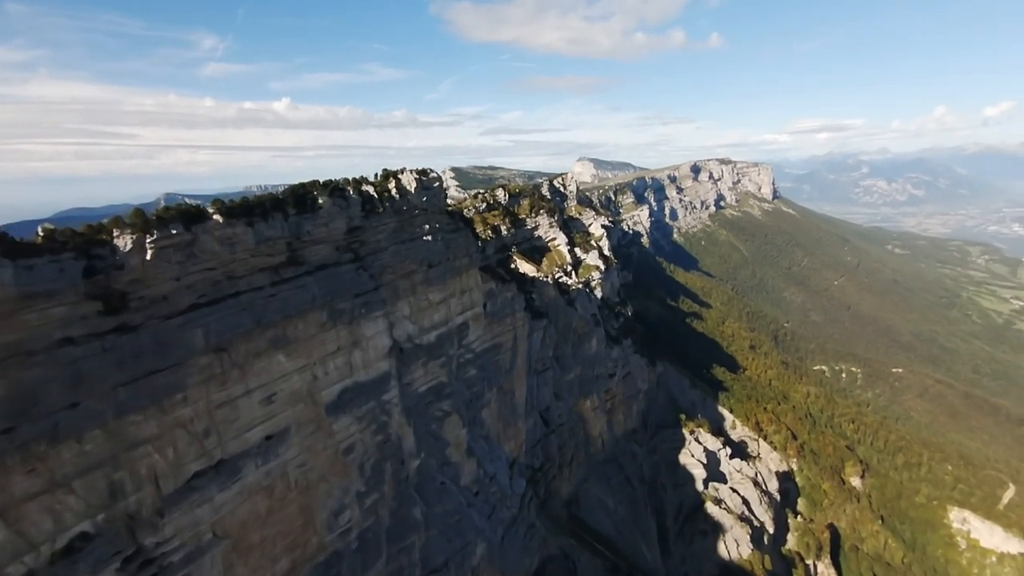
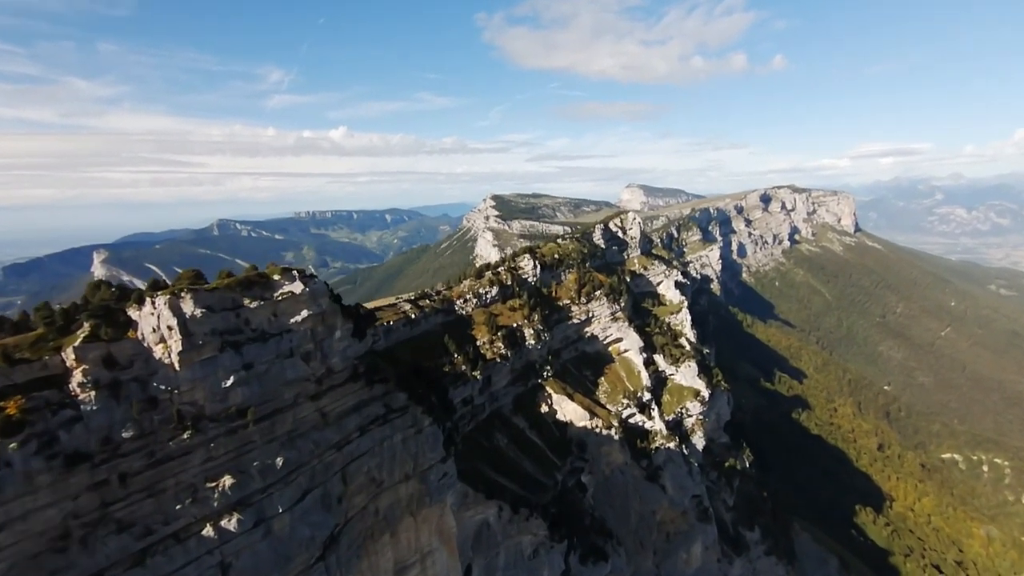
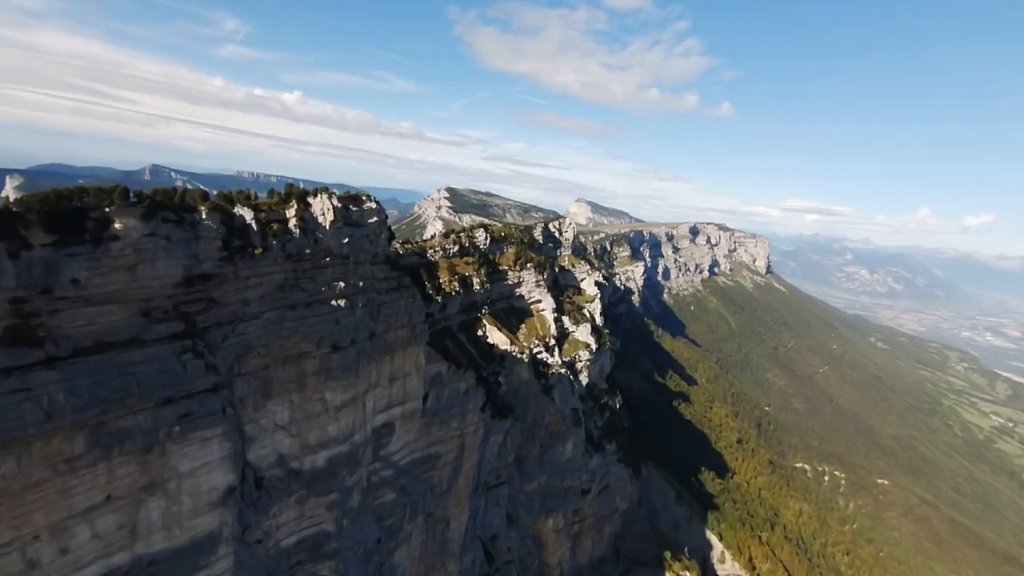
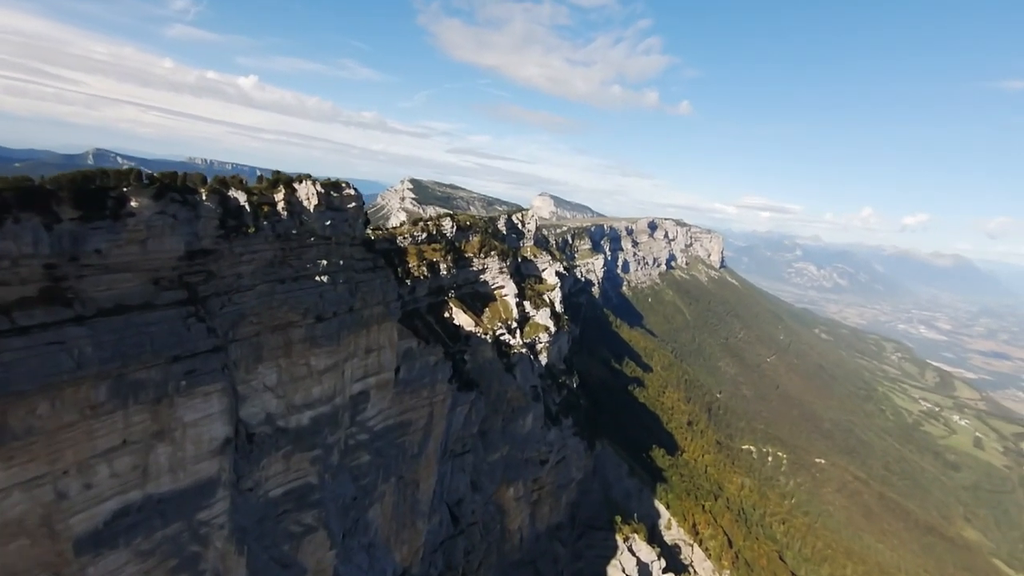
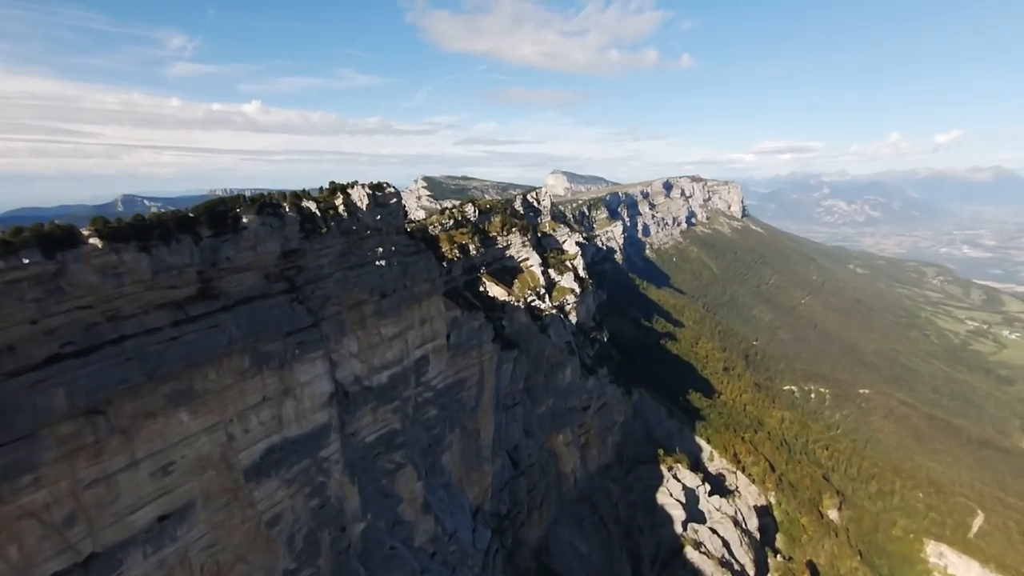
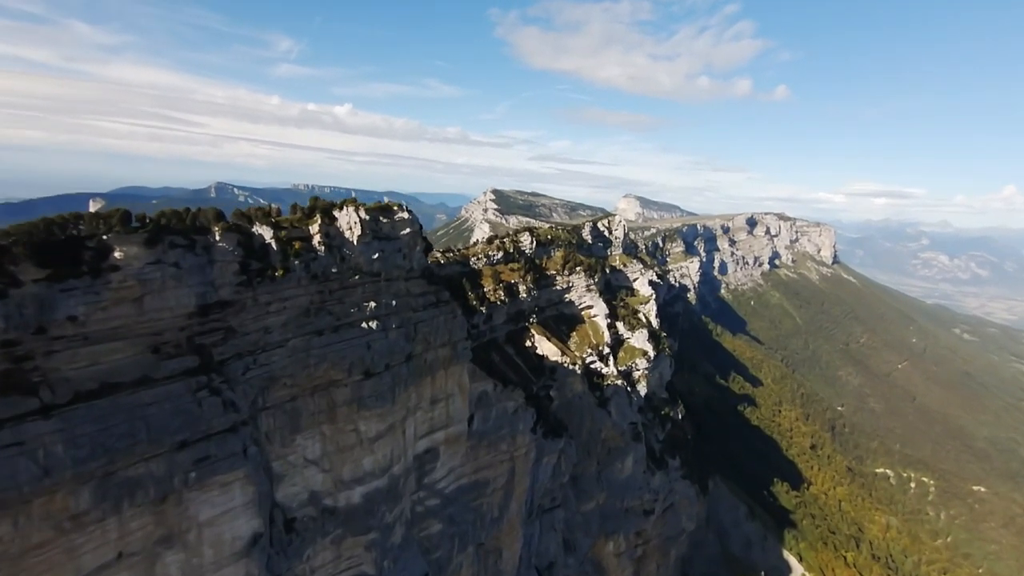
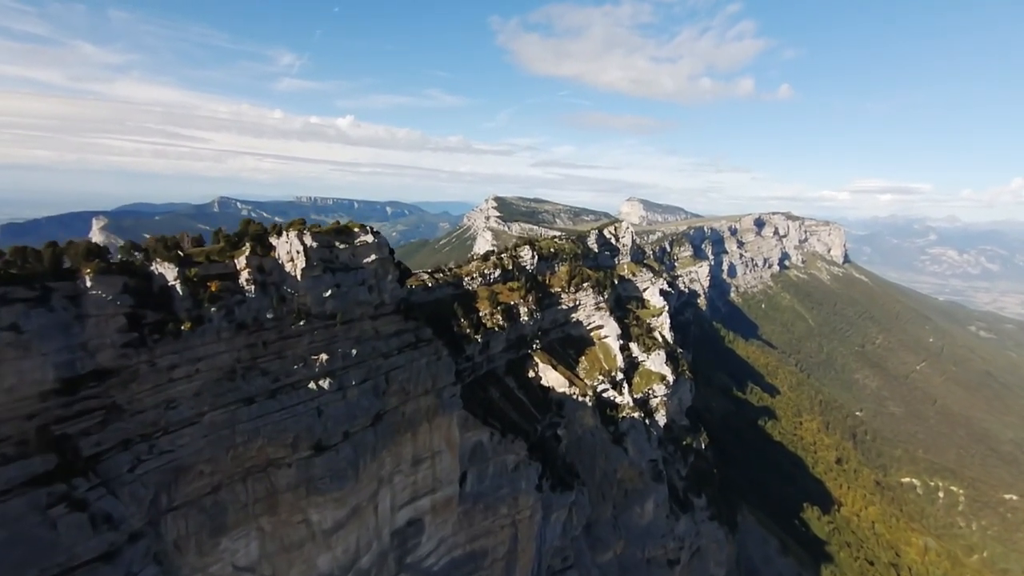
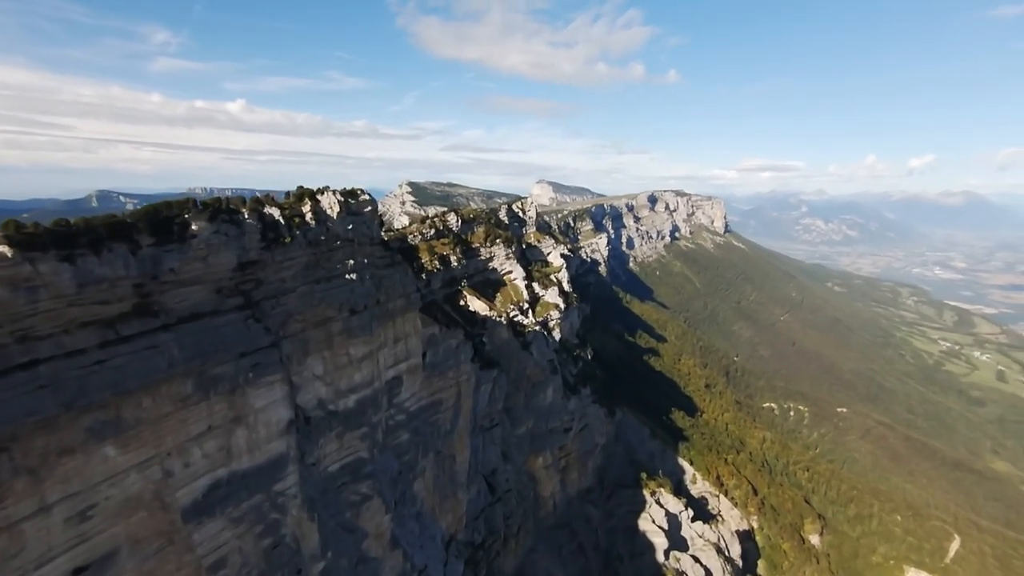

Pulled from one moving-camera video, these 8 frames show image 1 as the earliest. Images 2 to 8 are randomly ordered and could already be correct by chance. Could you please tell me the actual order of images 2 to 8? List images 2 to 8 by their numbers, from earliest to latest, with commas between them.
5, 8, 4, 3, 6, 7, 2
